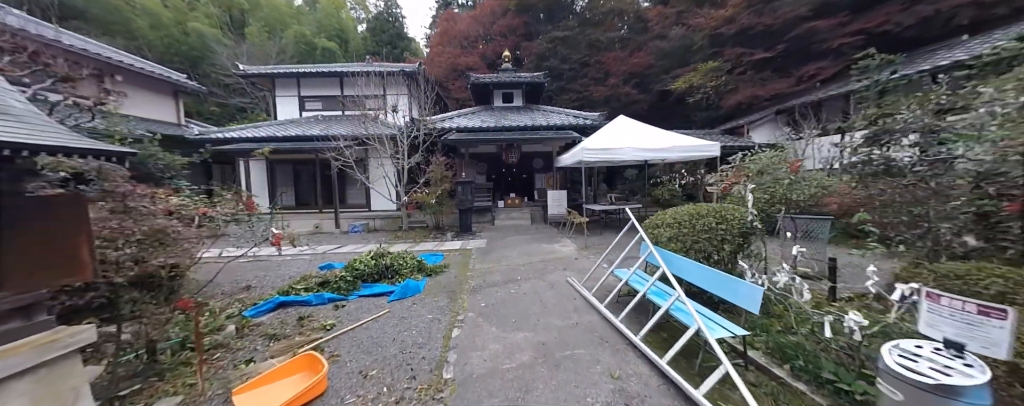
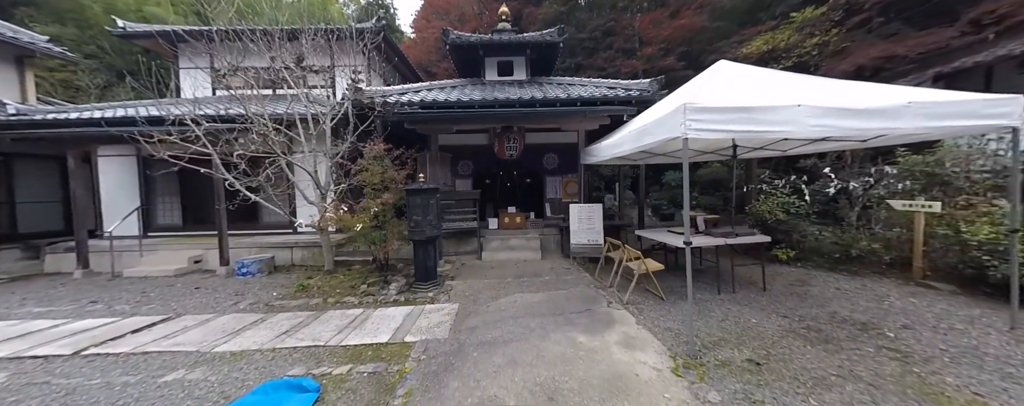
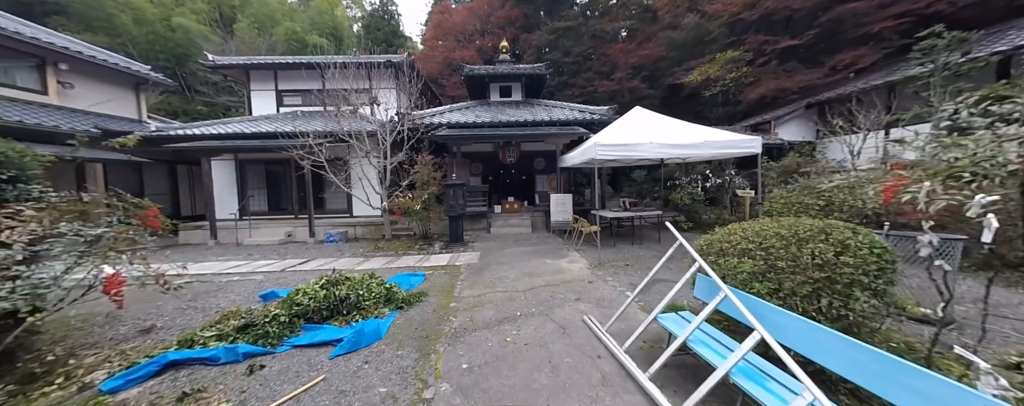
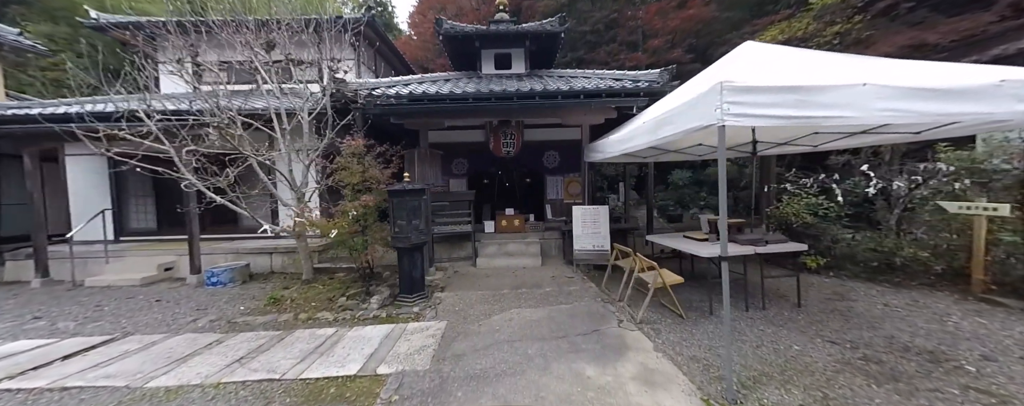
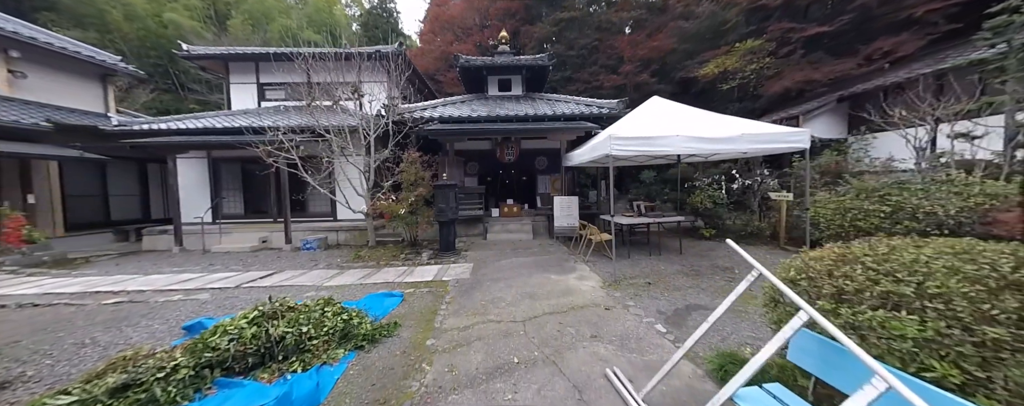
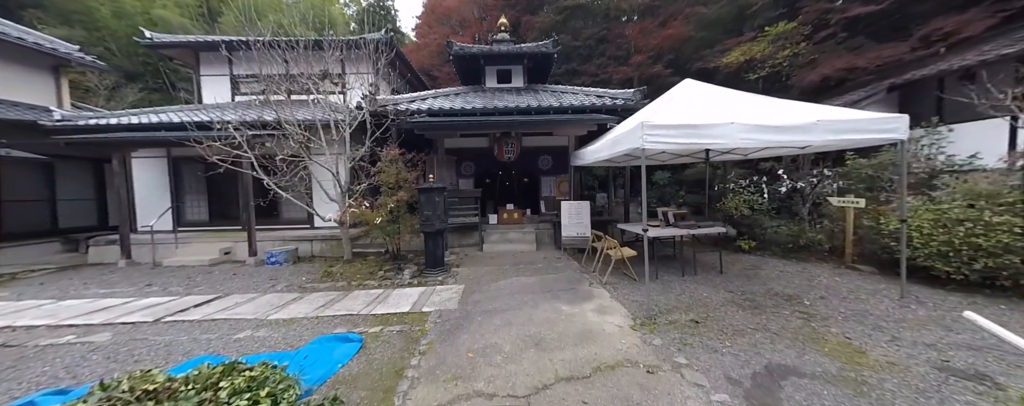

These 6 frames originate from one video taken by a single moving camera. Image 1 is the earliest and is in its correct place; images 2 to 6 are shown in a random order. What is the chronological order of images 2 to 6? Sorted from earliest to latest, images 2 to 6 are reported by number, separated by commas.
3, 5, 6, 2, 4
